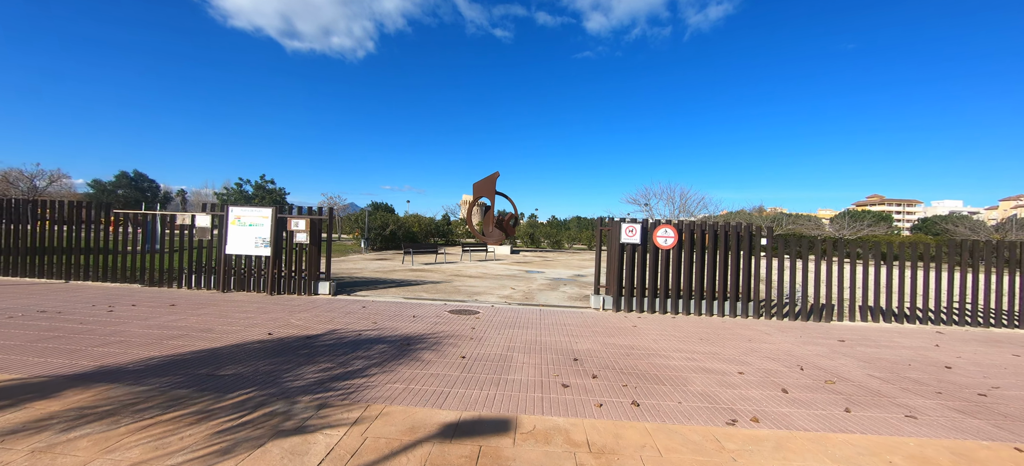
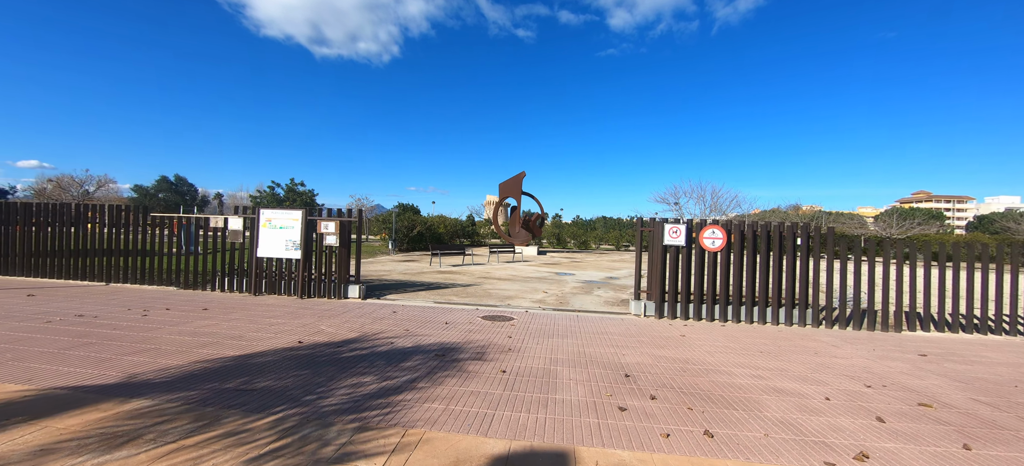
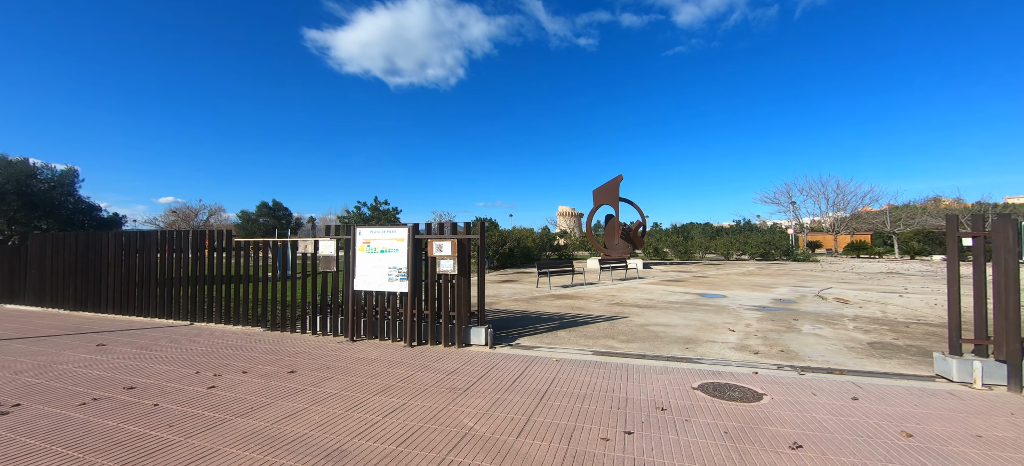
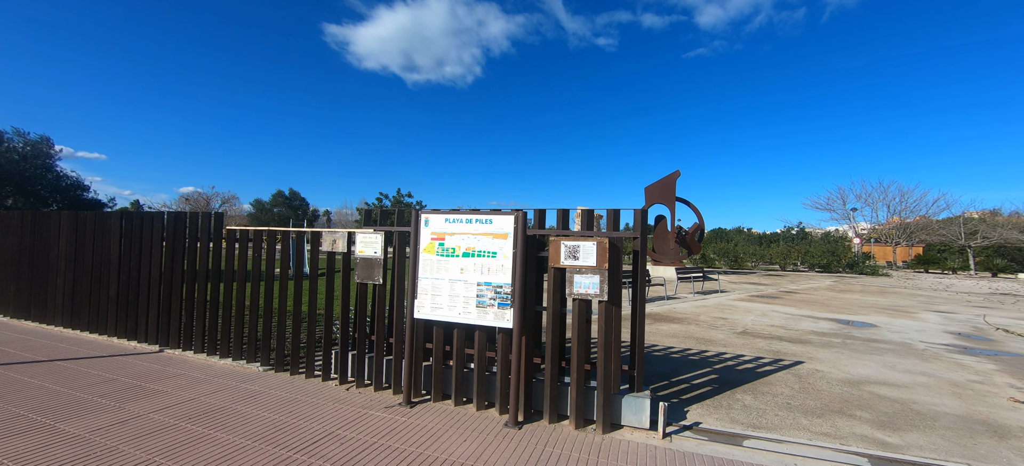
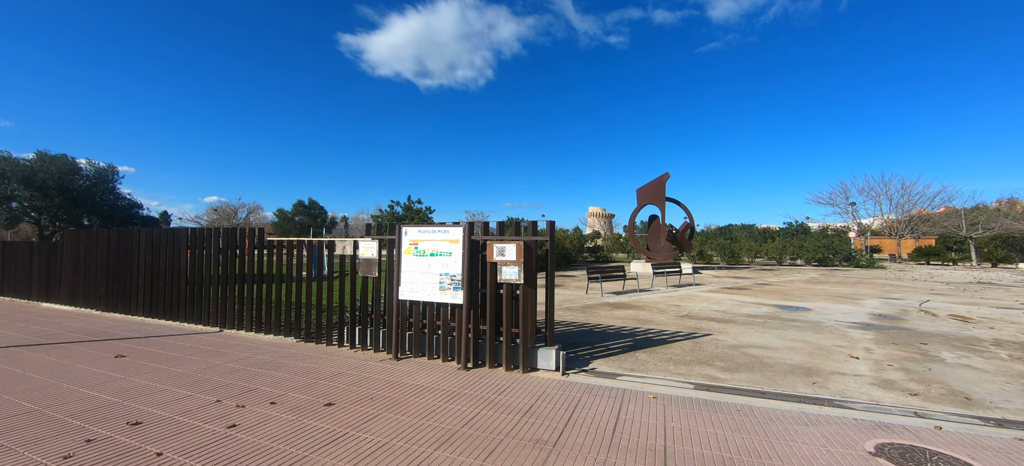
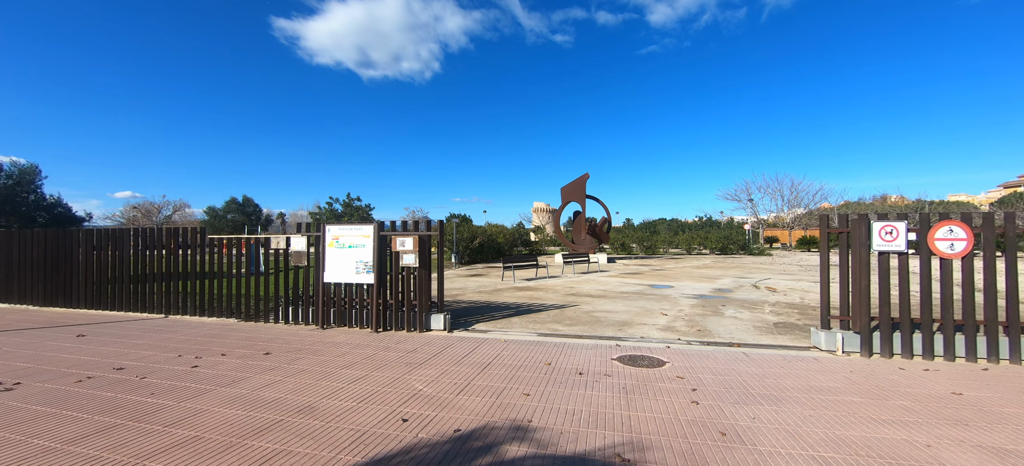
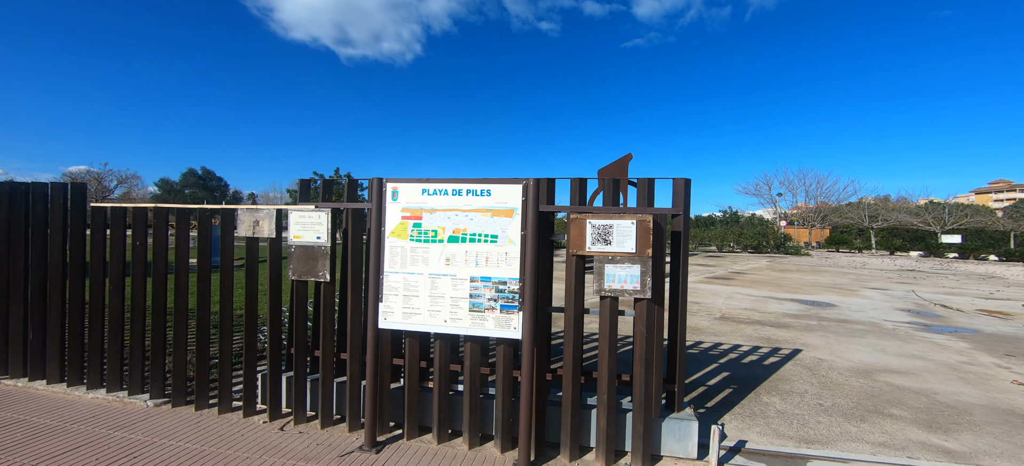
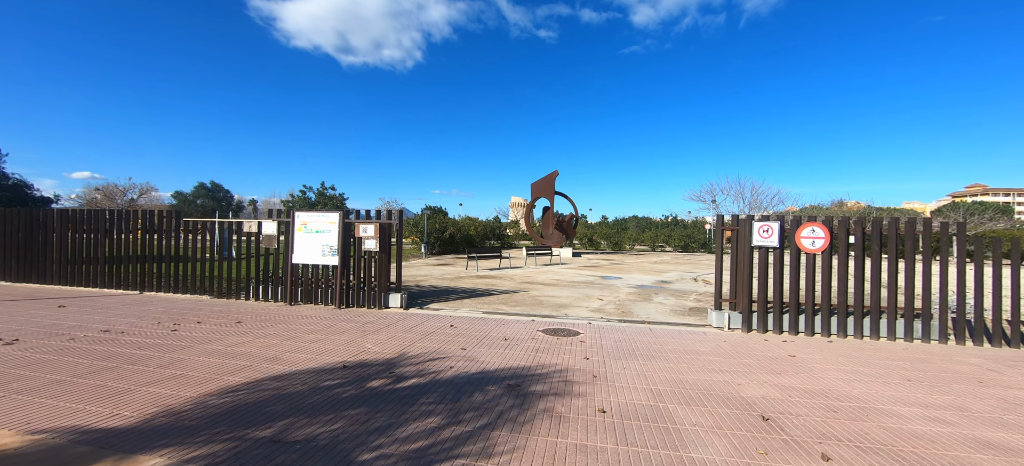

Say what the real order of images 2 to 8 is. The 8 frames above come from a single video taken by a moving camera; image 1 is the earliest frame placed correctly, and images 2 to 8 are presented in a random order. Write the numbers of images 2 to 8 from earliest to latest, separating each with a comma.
2, 8, 6, 3, 5, 4, 7
